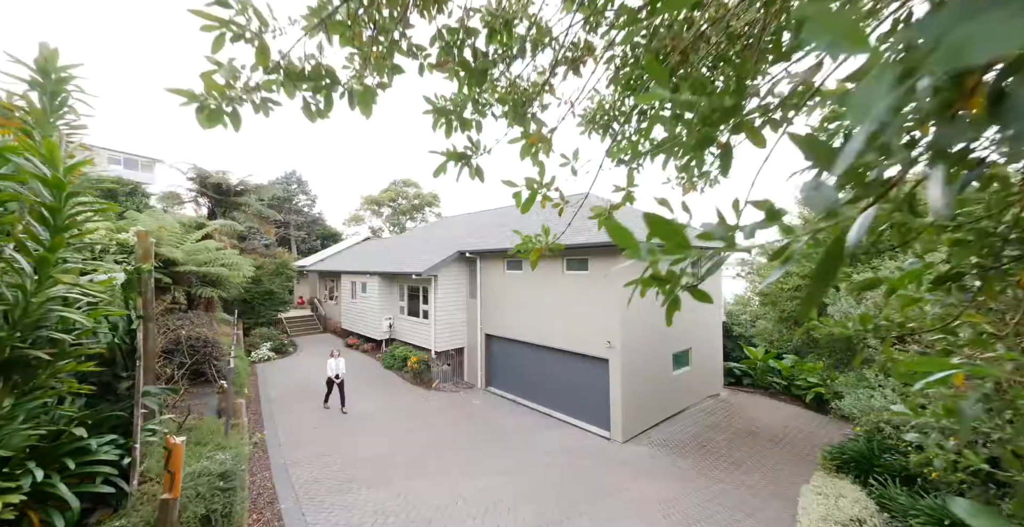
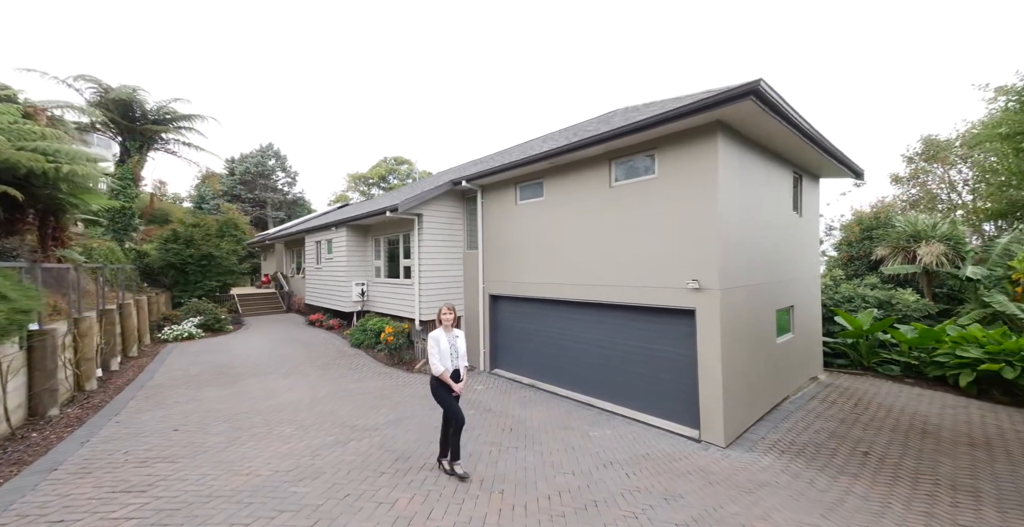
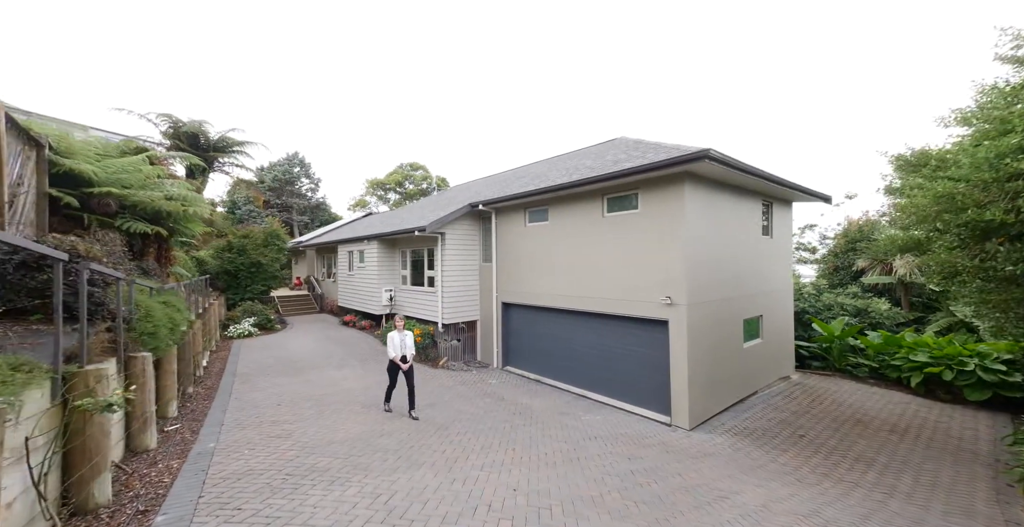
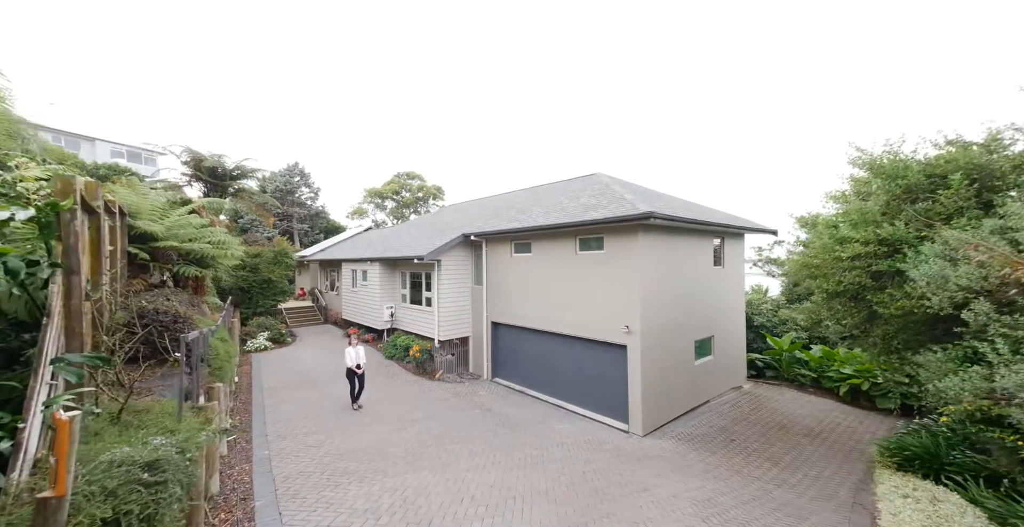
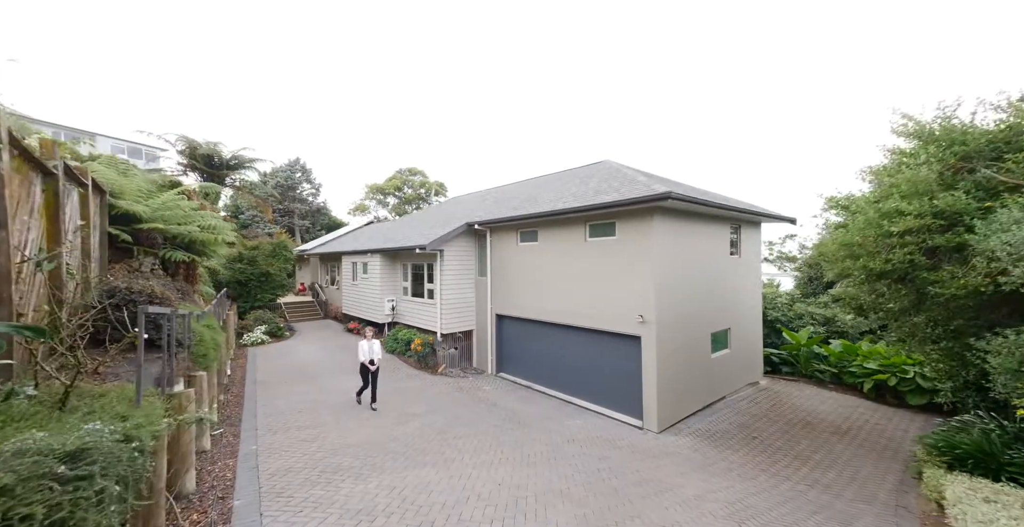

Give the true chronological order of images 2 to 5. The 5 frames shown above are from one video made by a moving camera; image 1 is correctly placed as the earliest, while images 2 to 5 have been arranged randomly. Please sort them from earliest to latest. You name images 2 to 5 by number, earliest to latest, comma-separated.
4, 5, 3, 2
